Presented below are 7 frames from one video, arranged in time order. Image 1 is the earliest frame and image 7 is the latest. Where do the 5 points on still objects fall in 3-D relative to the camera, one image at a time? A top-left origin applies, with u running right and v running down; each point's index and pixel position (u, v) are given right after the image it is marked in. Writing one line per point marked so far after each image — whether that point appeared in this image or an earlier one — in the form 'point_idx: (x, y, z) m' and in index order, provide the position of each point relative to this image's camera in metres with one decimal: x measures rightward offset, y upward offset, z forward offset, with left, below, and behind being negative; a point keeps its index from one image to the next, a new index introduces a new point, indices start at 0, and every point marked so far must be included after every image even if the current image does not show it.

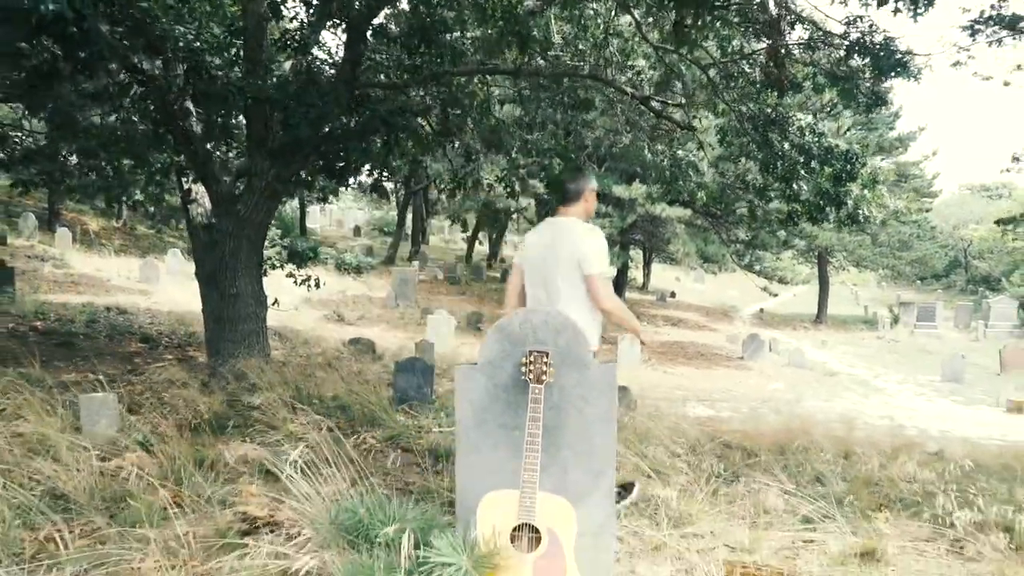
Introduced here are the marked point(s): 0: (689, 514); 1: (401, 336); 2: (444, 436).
0: (+0.9, -1.1, +3.9) m
1: (-2.1, -0.9, +15.3) m
2: (-0.4, -0.9, +5.1) m
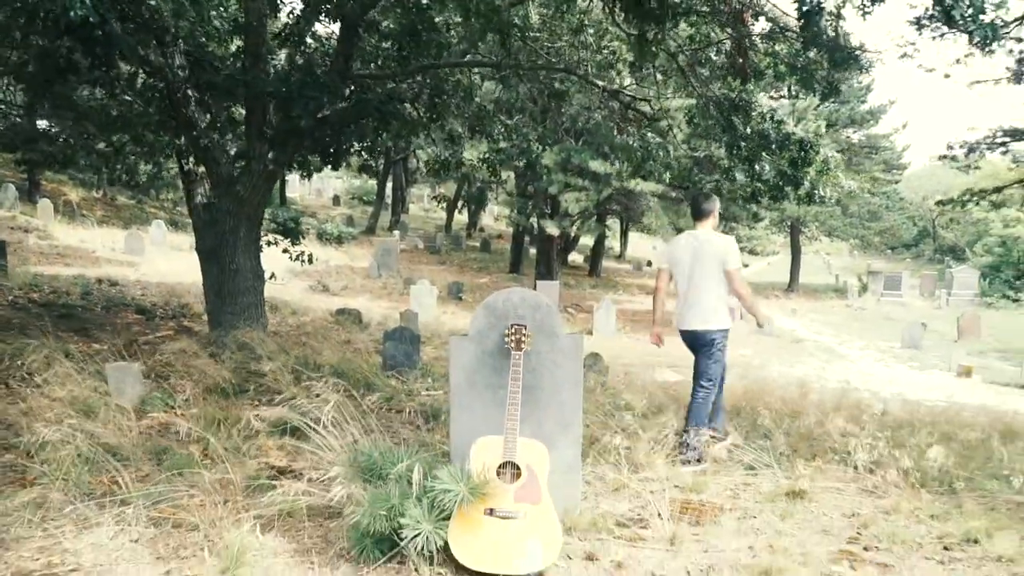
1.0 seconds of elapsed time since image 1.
0: (+0.8, -1.0, +4.6) m
1: (-2.5, -0.3, +15.9) m
2: (-0.6, -0.8, +5.8) m
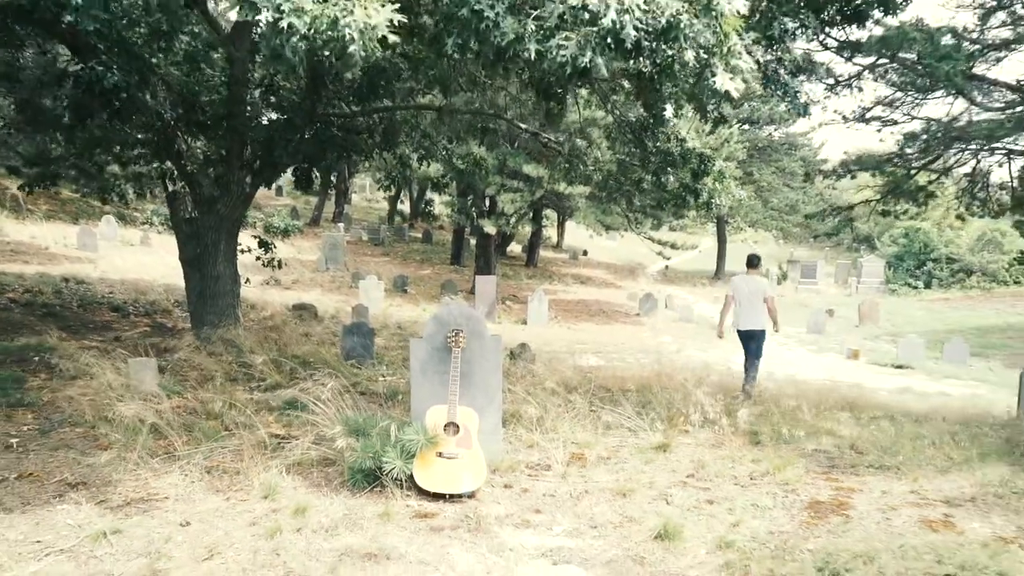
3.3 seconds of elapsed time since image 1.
0: (+0.3, -1.0, +6.3) m
1: (-3.7, -0.2, +17.3) m
2: (-1.1, -0.8, +7.3) m
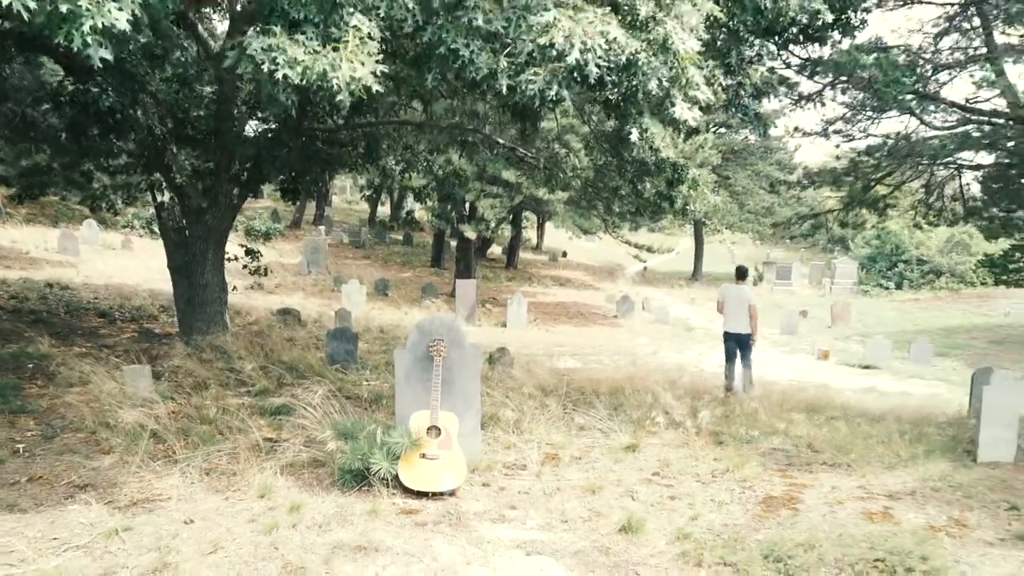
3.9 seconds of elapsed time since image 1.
0: (+0.1, -1.1, +6.7) m
1: (-4.2, -0.3, +17.6) m
2: (-1.3, -0.9, +7.7) m
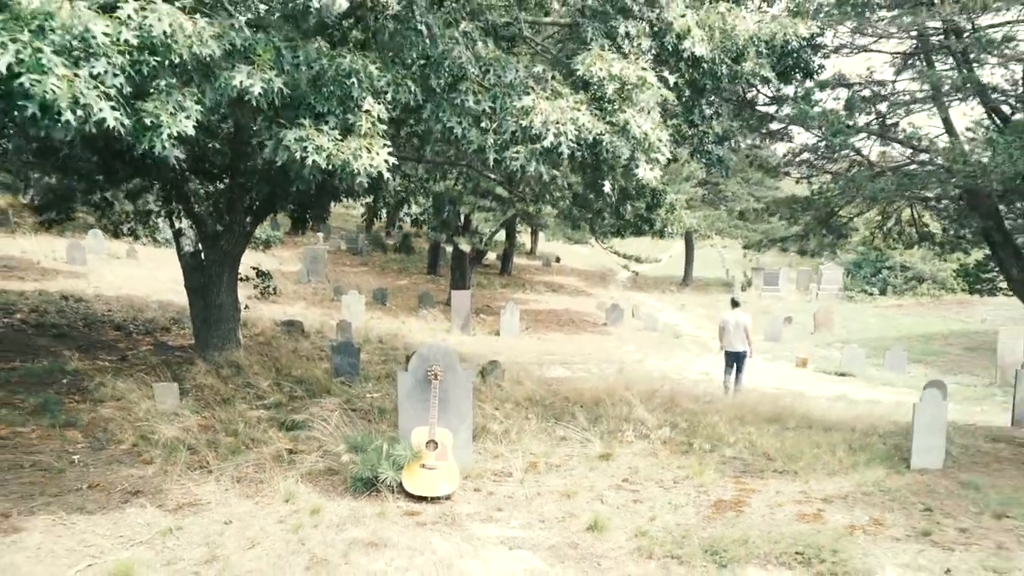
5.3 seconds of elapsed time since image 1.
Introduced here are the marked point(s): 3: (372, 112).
0: (0.0, -1.4, +7.5) m
1: (-4.3, -0.6, +18.4) m
2: (-1.4, -1.2, +8.5) m
3: (-1.0, +1.2, +5.5) m
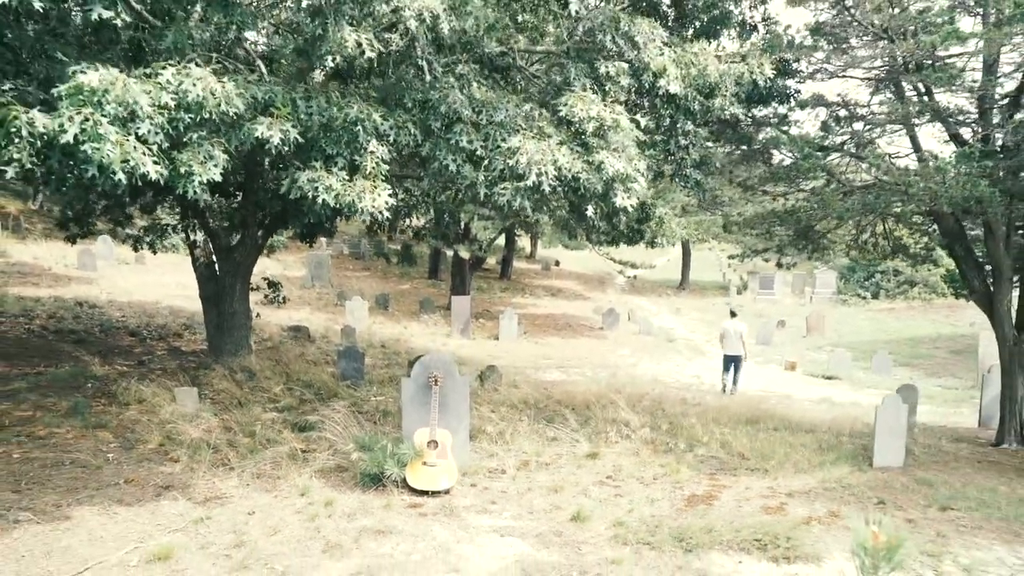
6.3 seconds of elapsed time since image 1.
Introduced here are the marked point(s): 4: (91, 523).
0: (0.0, -1.5, +8.2) m
1: (-4.4, -0.7, +19.1) m
2: (-1.4, -1.3, +9.2) m
3: (-1.0, +1.0, +6.1) m
4: (-2.8, -1.6, +5.4) m
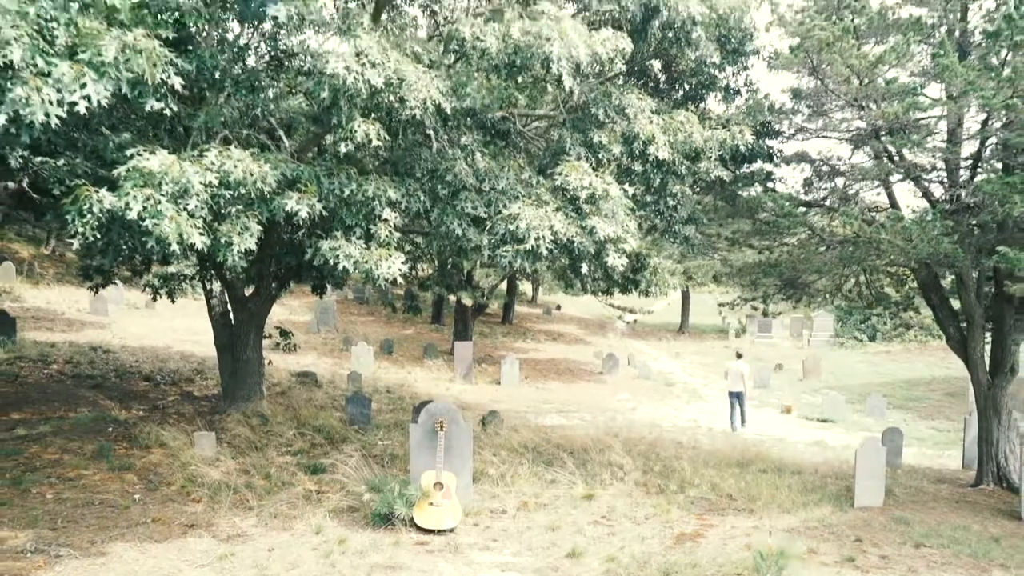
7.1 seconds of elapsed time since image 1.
0: (0.0, -2.0, +8.6) m
1: (-4.3, -1.8, +19.6) m
2: (-1.4, -1.9, +9.7) m
3: (-1.0, +0.6, +6.7) m
4: (-2.8, -1.9, +5.9) m
